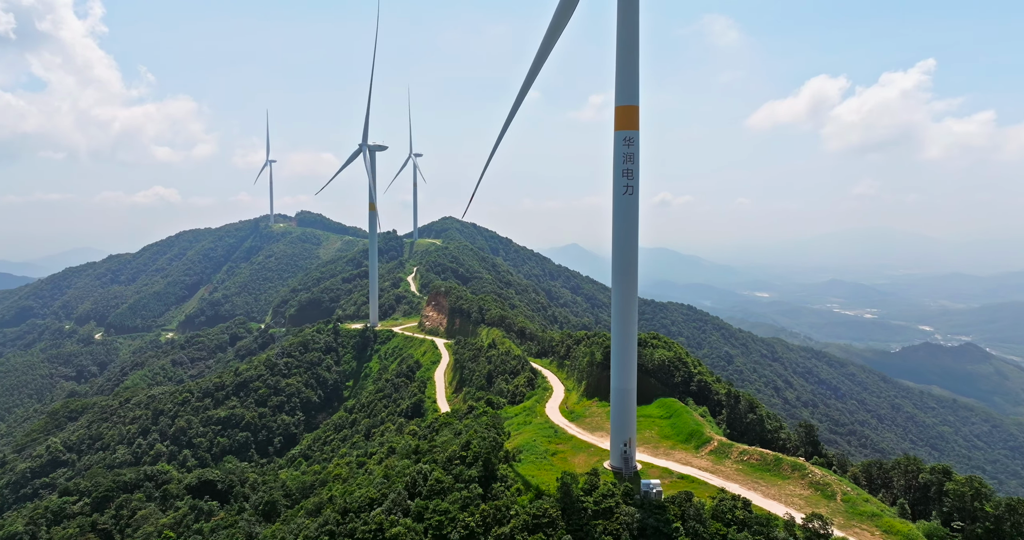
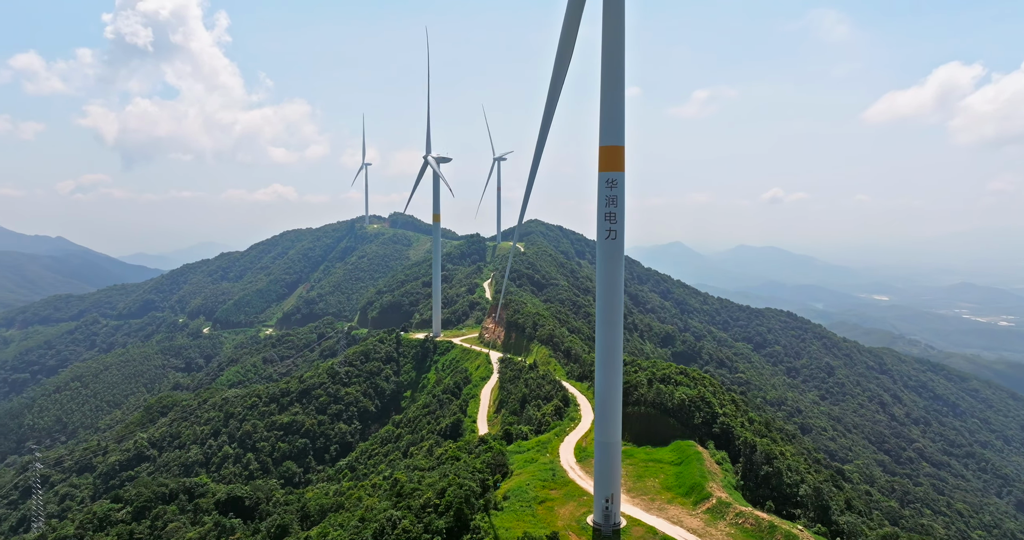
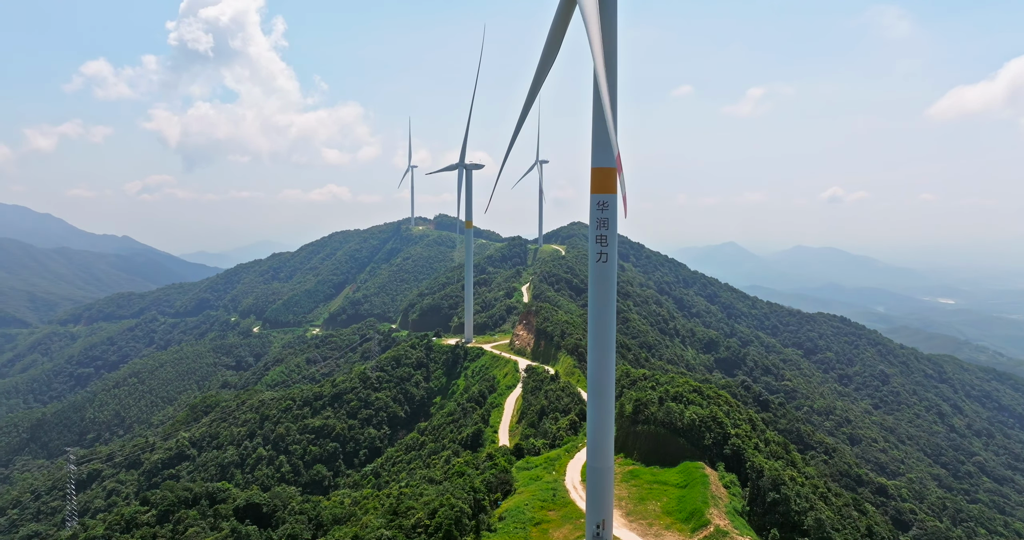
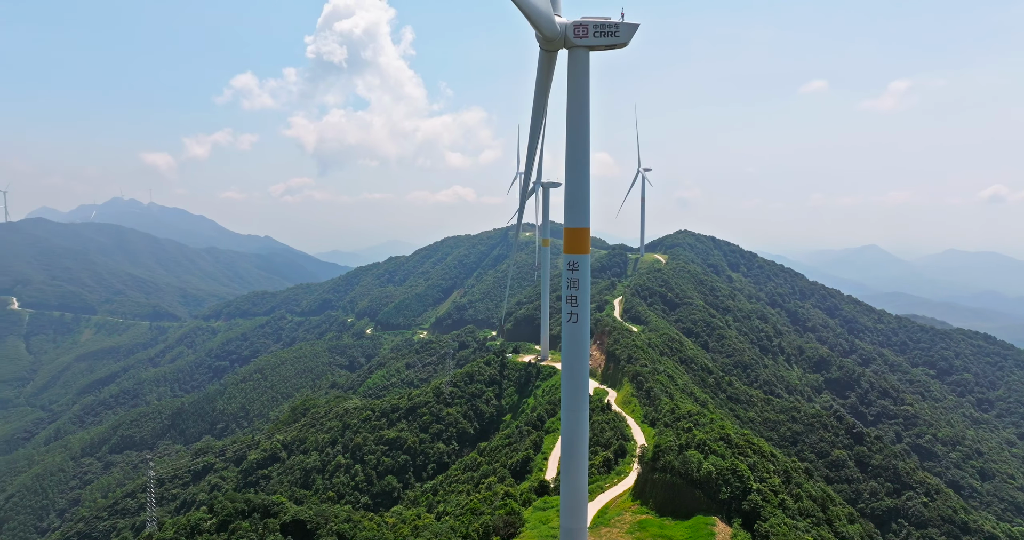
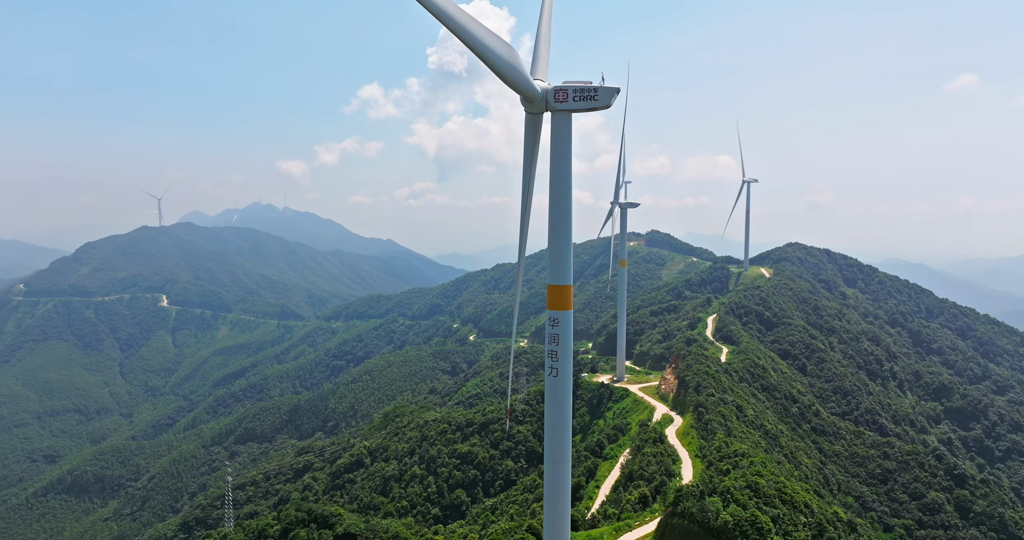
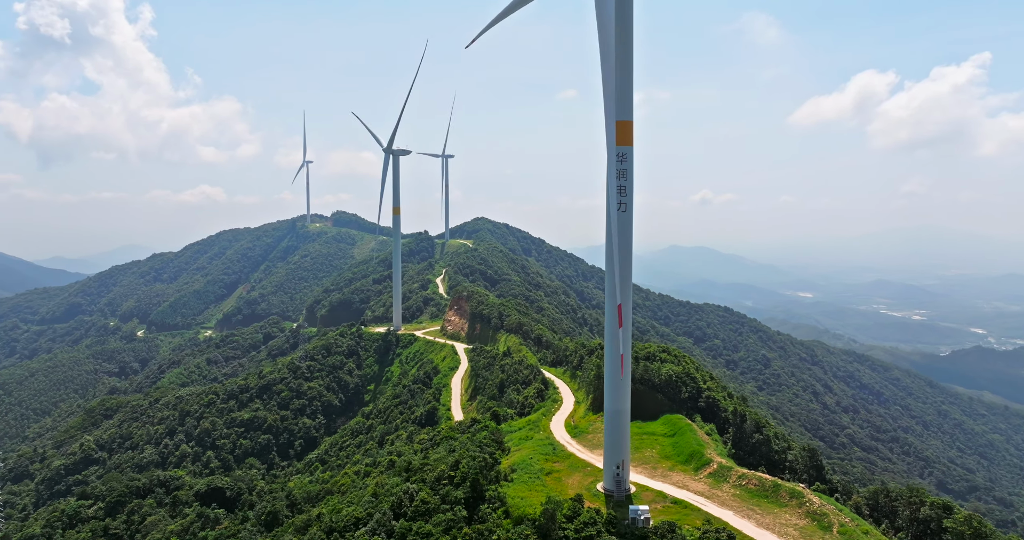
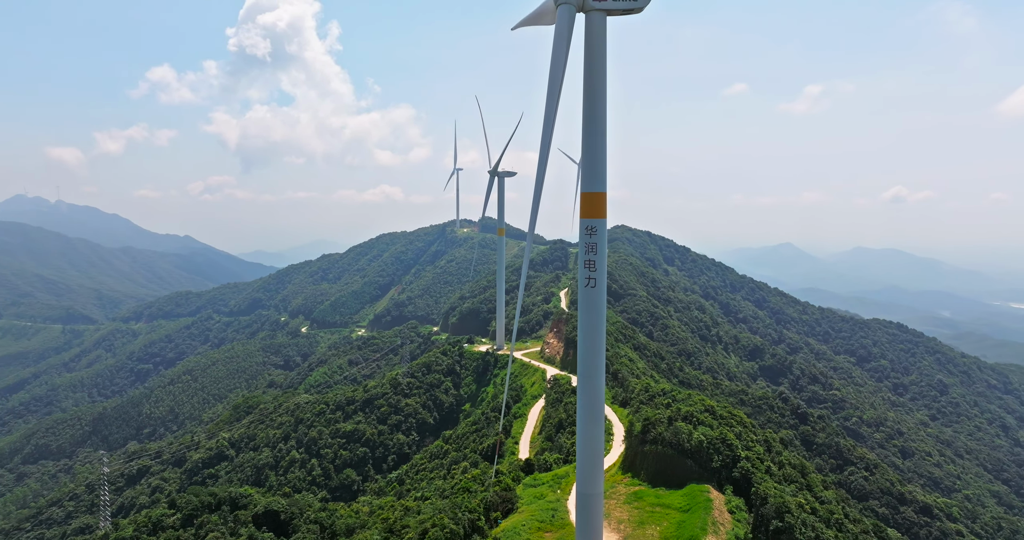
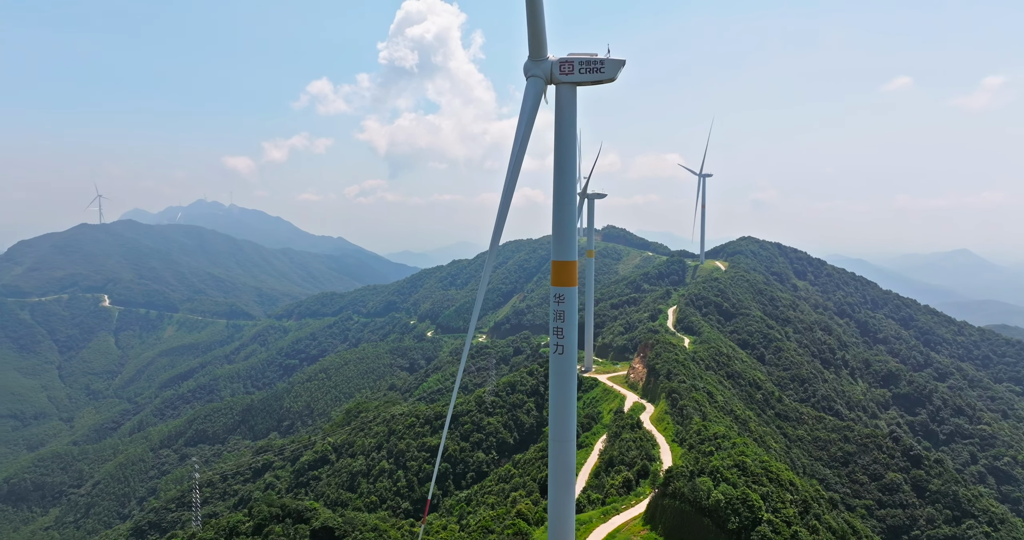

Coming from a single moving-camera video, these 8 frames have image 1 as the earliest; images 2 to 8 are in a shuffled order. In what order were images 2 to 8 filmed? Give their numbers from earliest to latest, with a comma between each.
6, 2, 3, 7, 4, 8, 5
